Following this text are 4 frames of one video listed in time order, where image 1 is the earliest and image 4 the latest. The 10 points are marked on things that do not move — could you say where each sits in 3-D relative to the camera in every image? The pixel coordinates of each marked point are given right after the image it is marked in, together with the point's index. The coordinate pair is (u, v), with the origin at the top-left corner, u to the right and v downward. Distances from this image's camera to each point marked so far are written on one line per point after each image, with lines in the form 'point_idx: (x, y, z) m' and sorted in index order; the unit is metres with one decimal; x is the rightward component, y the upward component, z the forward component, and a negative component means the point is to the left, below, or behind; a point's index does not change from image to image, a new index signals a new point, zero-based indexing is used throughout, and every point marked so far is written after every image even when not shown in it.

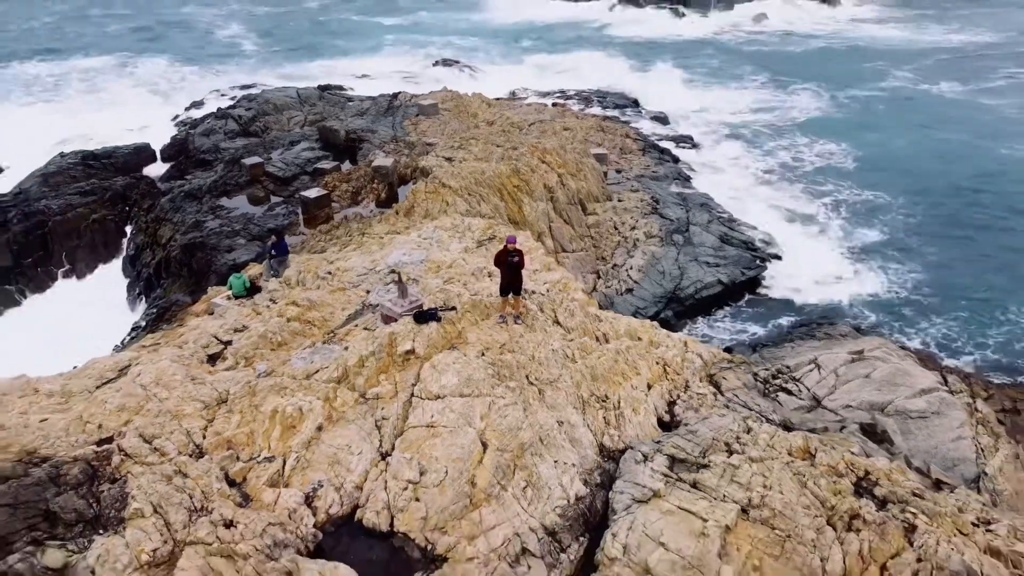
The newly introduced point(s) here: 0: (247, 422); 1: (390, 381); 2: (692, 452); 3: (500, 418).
0: (-1.8, -0.9, +5.4) m
1: (-0.9, -0.7, +5.9) m
2: (+1.2, -1.1, +5.6) m
3: (-0.1, -0.9, +5.5) m
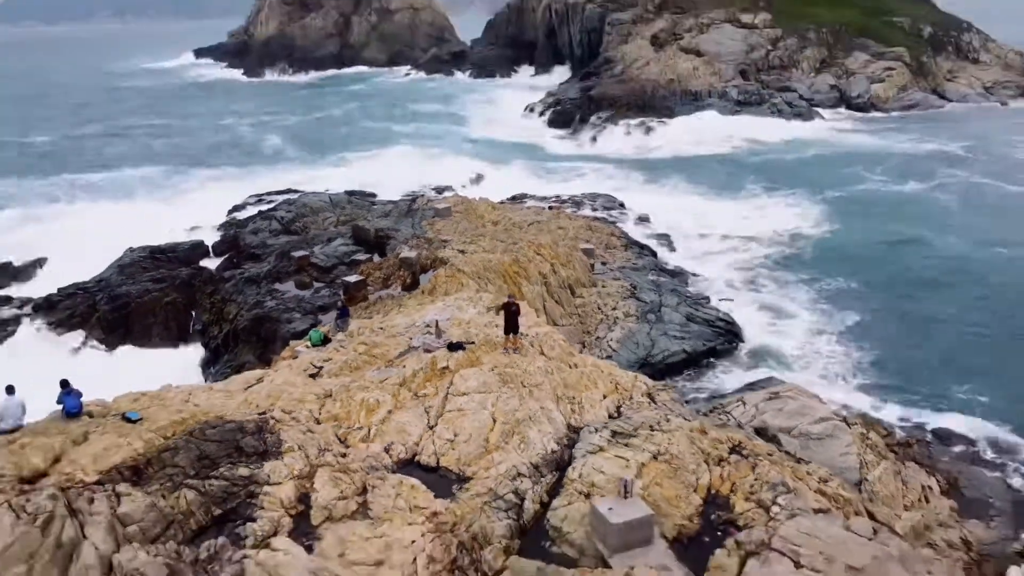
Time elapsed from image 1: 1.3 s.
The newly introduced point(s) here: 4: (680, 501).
0: (-1.8, -1.3, +8.5) m
1: (-0.9, -1.1, +9.1) m
2: (+1.2, -1.5, +8.7) m
3: (-0.1, -1.2, +8.6) m
4: (+1.5, -1.9, +7.4) m
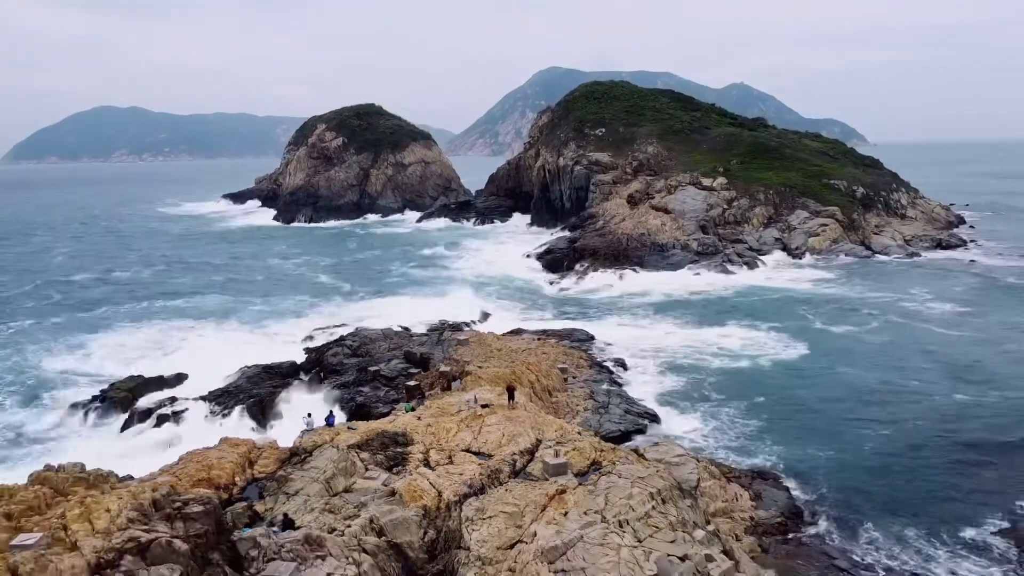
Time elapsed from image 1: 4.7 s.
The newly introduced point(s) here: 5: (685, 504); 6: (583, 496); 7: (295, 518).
0: (-1.8, -3.3, +19.0) m
1: (-0.9, -3.3, +19.6) m
2: (+1.2, -3.6, +19.1) m
3: (-0.1, -3.3, +19.1) m
4: (+1.5, -3.8, +17.8) m
5: (+3.6, -4.4, +16.6) m
6: (+1.4, -4.0, +15.6) m
7: (-3.8, -4.0, +14.1) m
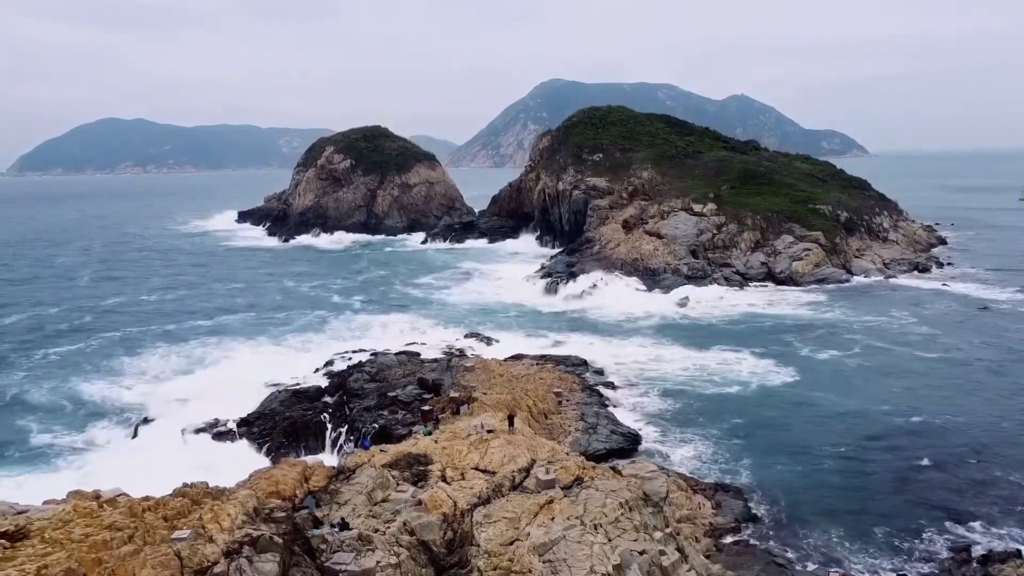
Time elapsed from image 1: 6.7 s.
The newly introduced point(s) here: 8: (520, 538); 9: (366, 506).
0: (-1.8, -4.8, +23.5) m
1: (-0.9, -4.7, +24.0) m
2: (+1.2, -5.0, +23.6) m
3: (-0.1, -4.8, +23.6) m
4: (+1.5, -5.2, +22.2) m
5: (+3.6, -5.8, +21.1) m
6: (+1.4, -5.4, +20.1) m
7: (-3.8, -5.4, +18.6) m
8: (+0.2, -5.8, +18.6) m
9: (-3.5, -5.2, +19.4) m
